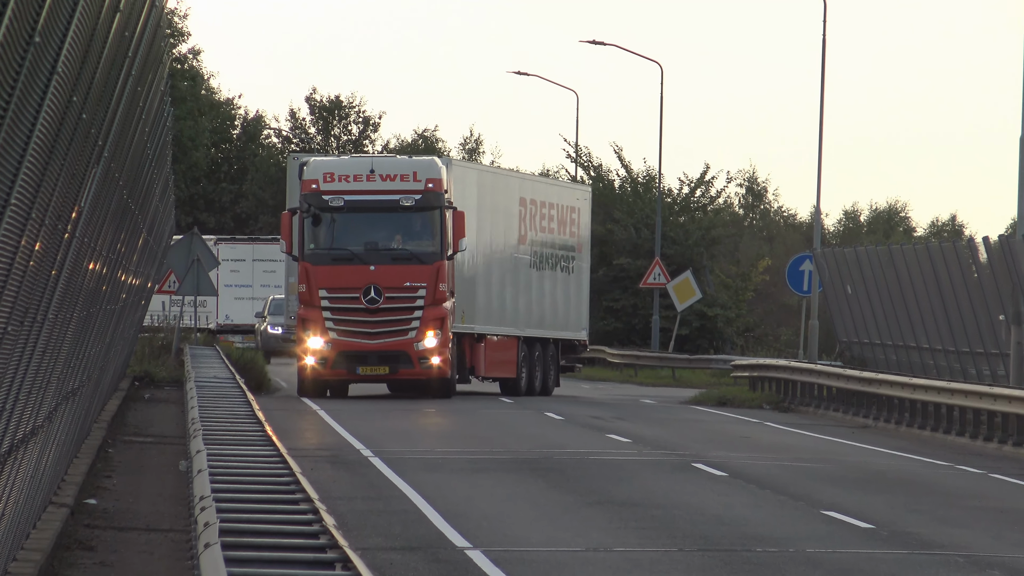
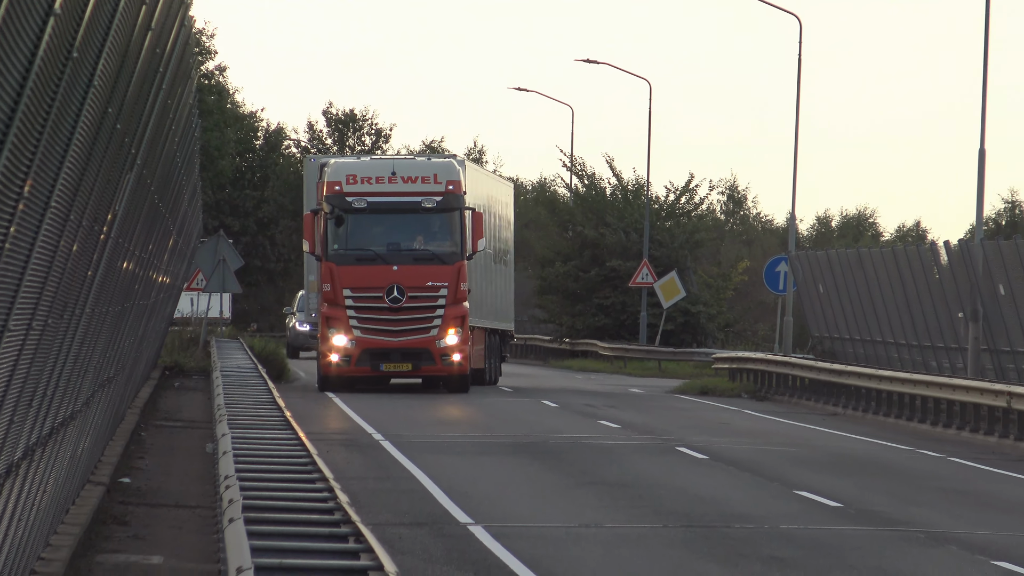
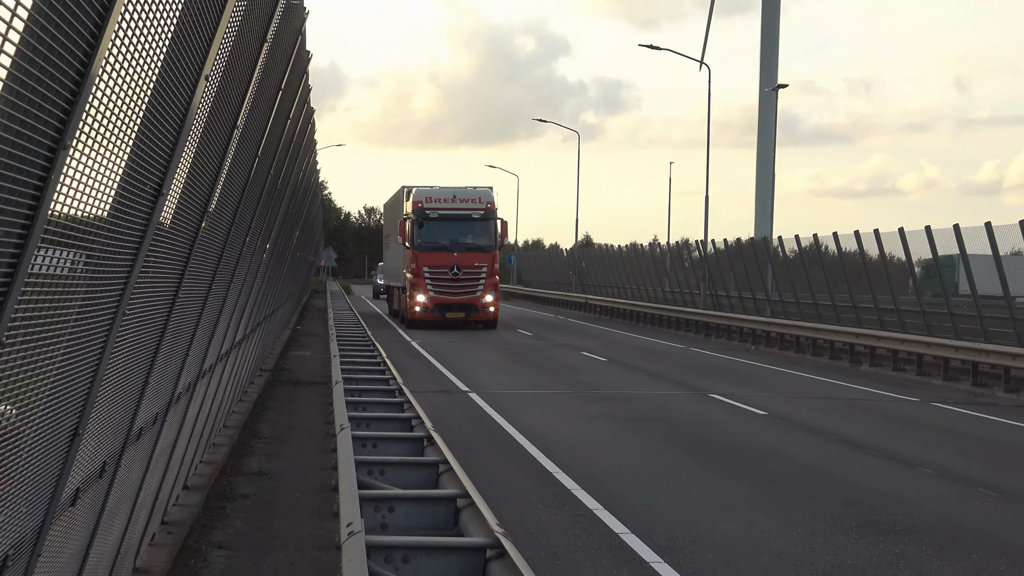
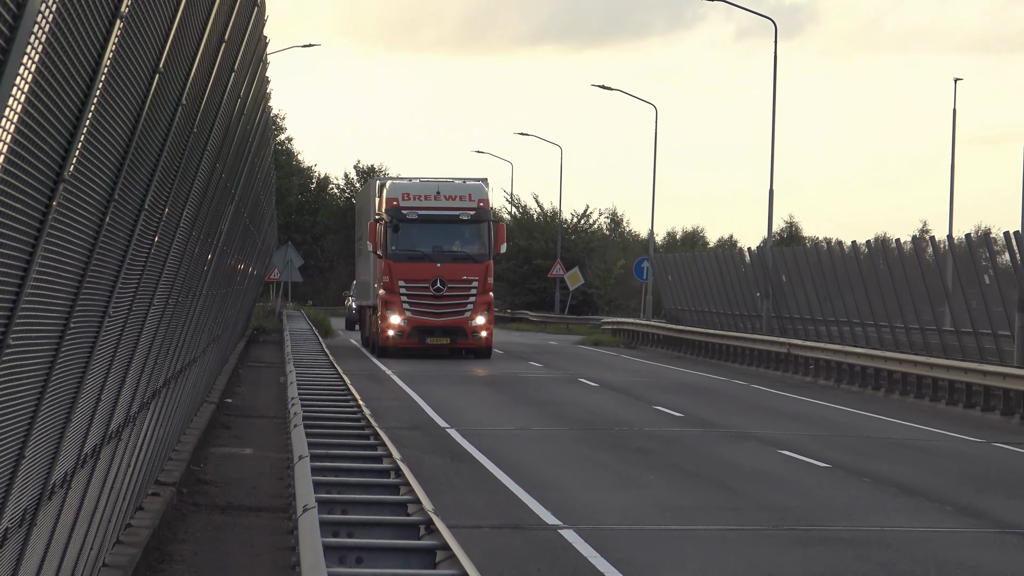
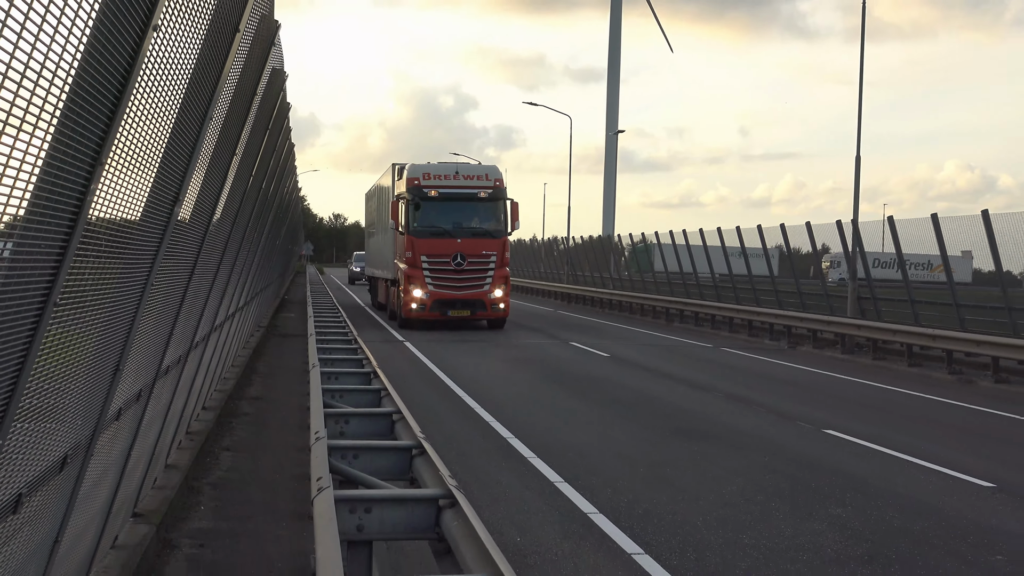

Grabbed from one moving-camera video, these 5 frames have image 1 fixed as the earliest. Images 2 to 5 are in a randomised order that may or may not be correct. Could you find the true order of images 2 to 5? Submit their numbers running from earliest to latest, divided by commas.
2, 4, 3, 5
